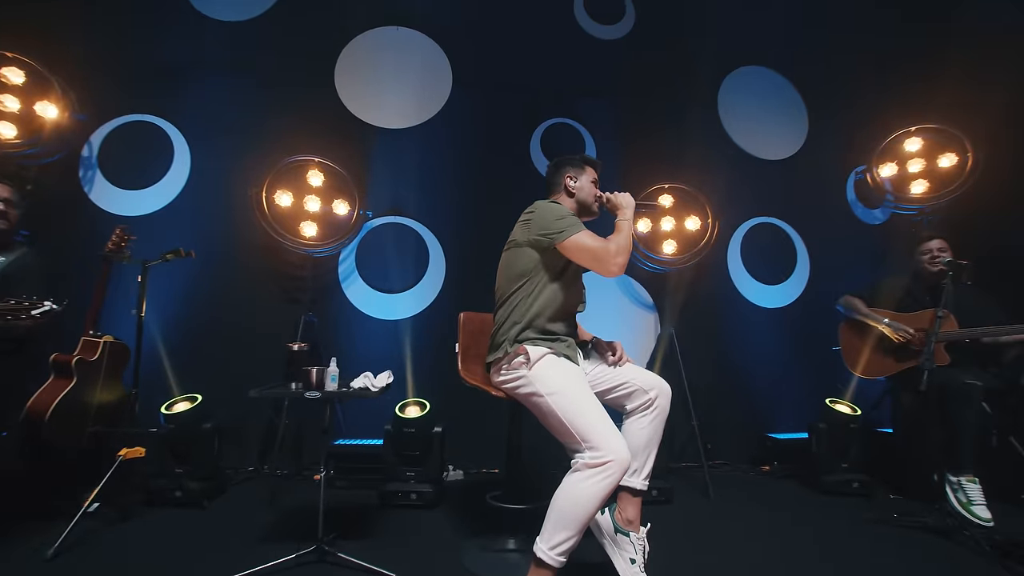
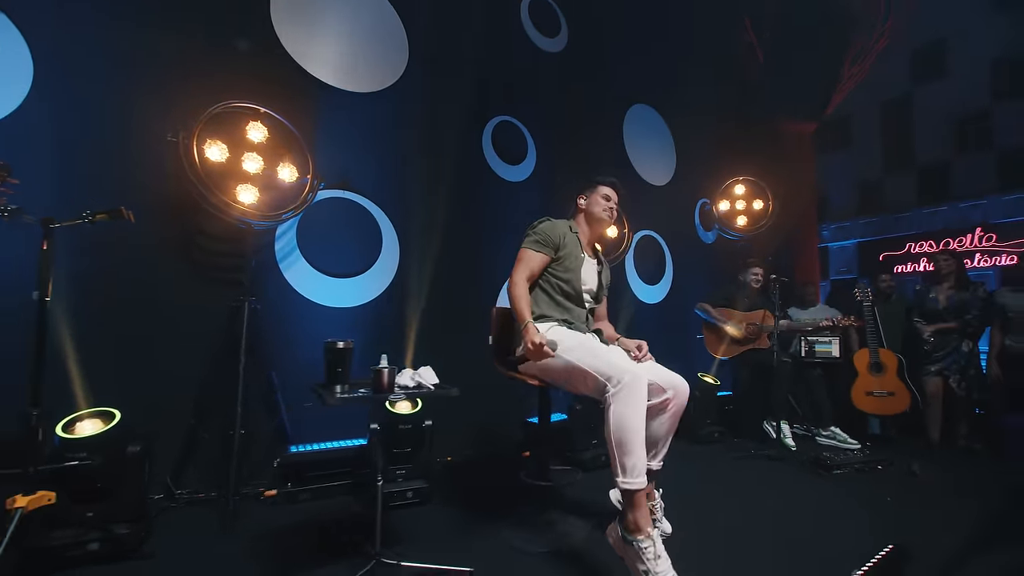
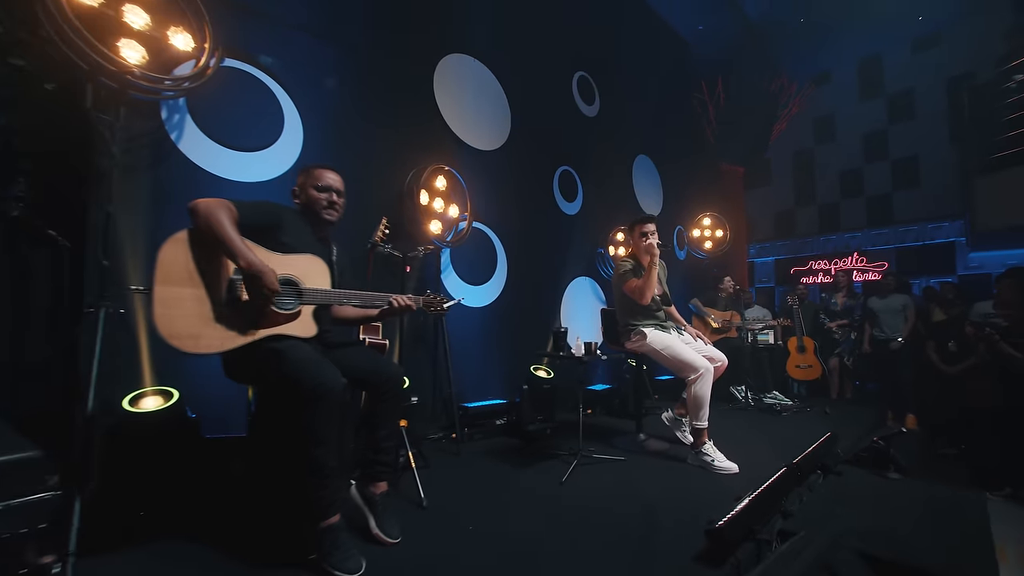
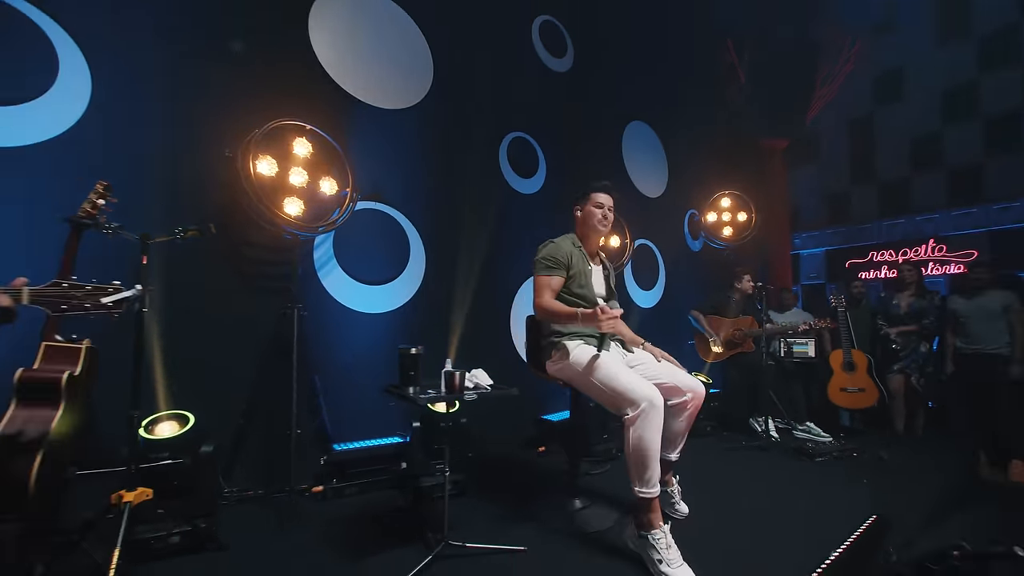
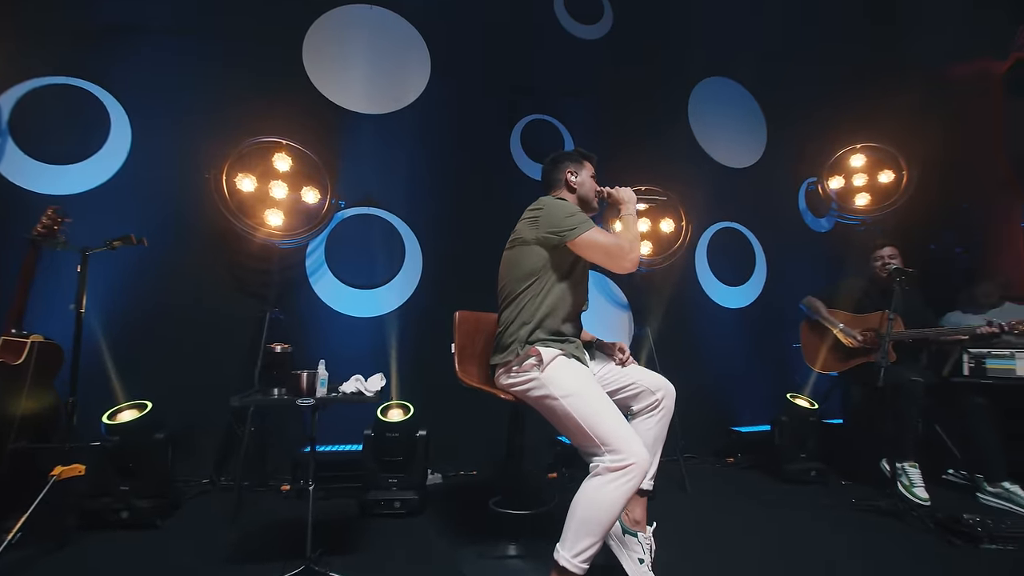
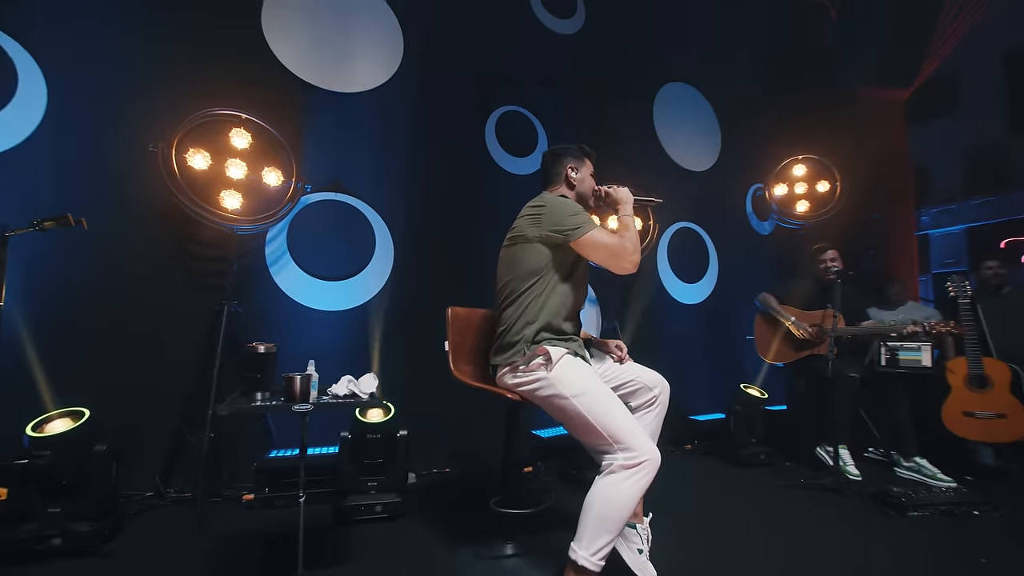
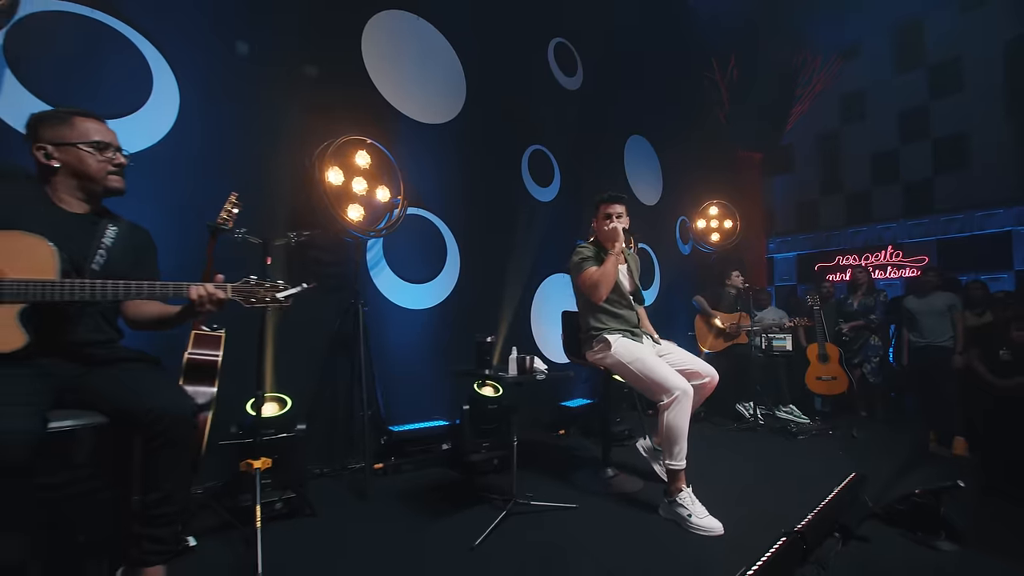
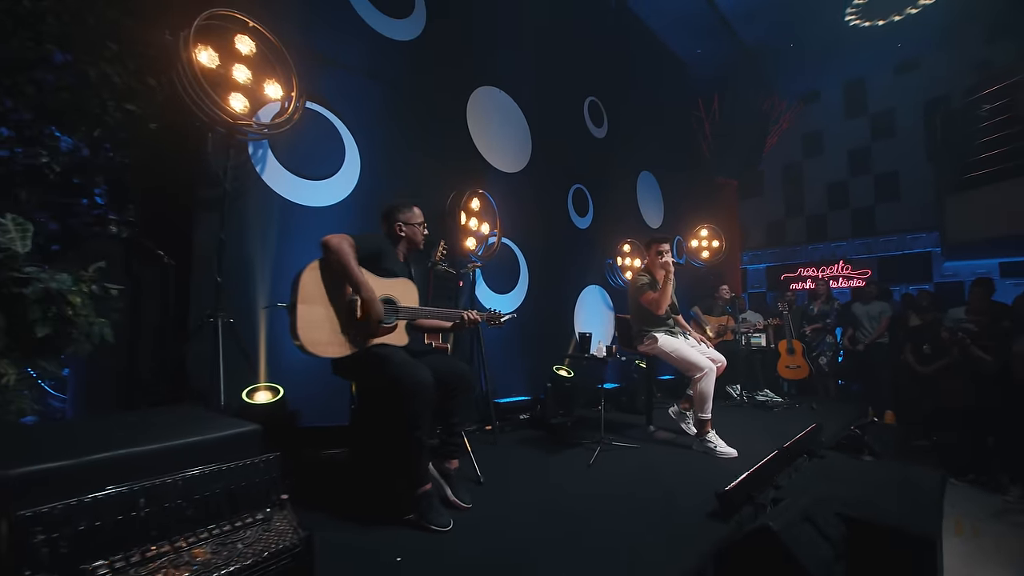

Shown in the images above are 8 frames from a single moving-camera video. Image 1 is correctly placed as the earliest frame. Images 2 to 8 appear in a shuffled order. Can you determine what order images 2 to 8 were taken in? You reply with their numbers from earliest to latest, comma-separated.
5, 6, 2, 4, 7, 3, 8
